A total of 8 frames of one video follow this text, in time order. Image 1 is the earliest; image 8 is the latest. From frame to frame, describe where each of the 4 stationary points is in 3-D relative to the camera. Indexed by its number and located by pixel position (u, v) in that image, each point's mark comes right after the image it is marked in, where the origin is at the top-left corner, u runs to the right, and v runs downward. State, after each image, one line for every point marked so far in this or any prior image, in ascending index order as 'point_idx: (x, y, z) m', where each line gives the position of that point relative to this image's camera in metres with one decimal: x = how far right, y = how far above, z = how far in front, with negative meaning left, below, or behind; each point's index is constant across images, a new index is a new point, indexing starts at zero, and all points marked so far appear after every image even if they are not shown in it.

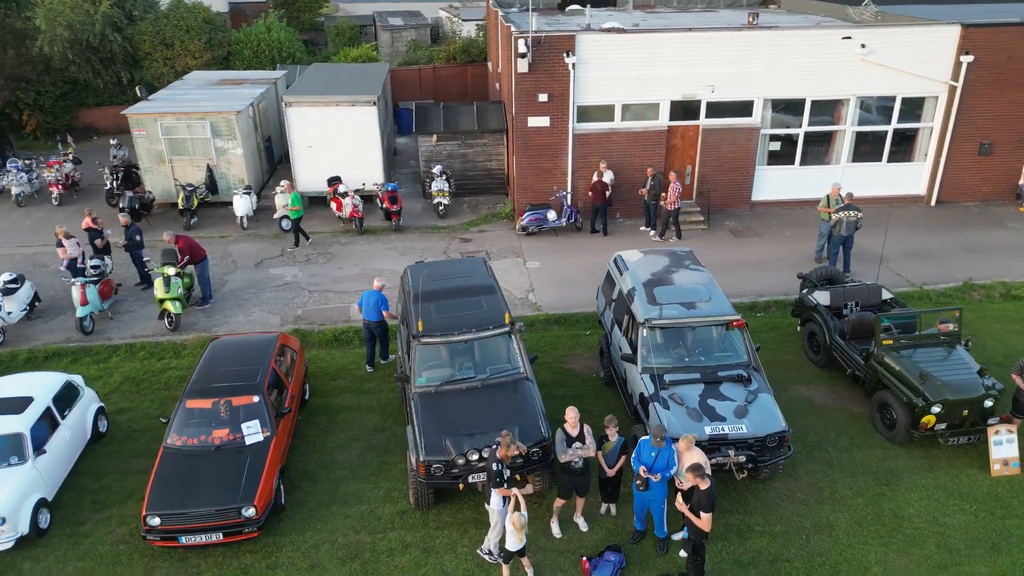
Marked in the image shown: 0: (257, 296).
0: (-4.9, -0.1, +14.0) m
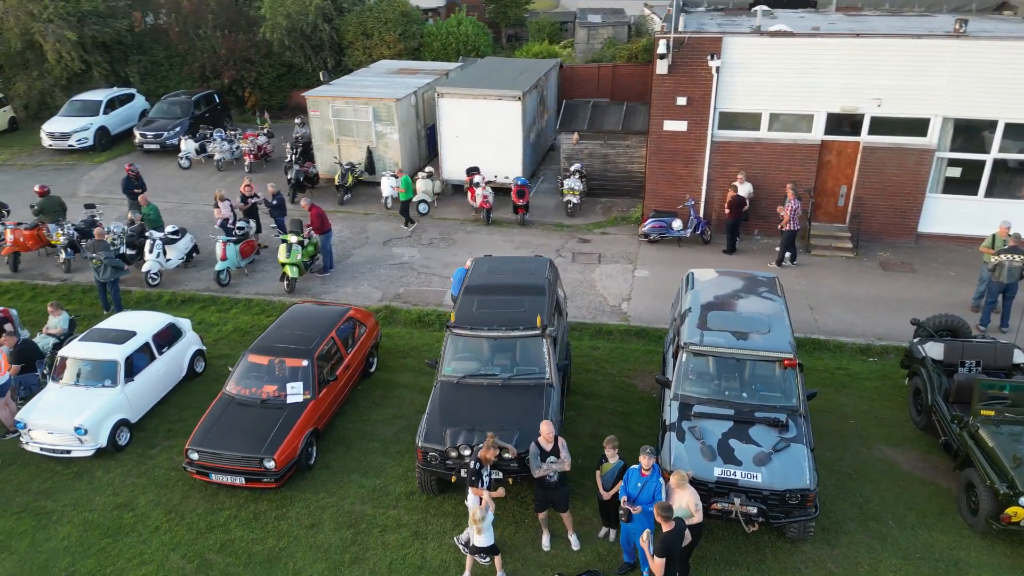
0: (-2.9, +0.4, +15.0) m
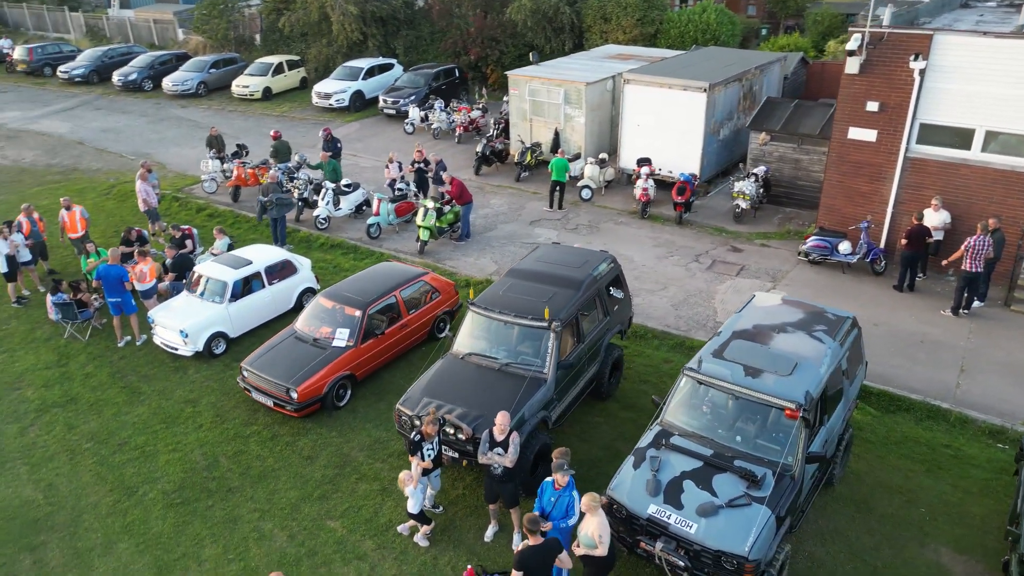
0: (-0.2, +0.9, +15.4) m
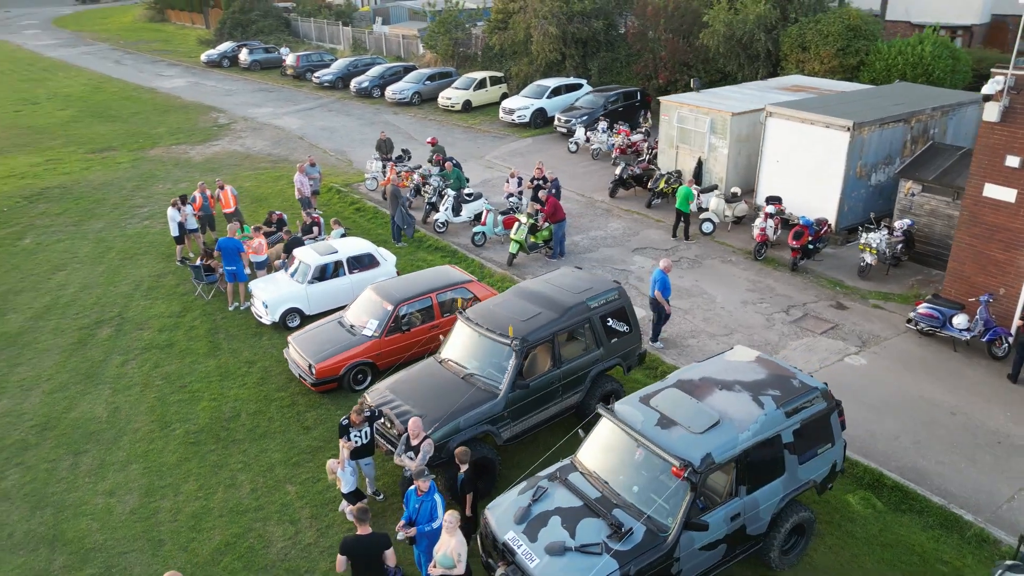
0: (+1.7, +0.4, +15.4) m
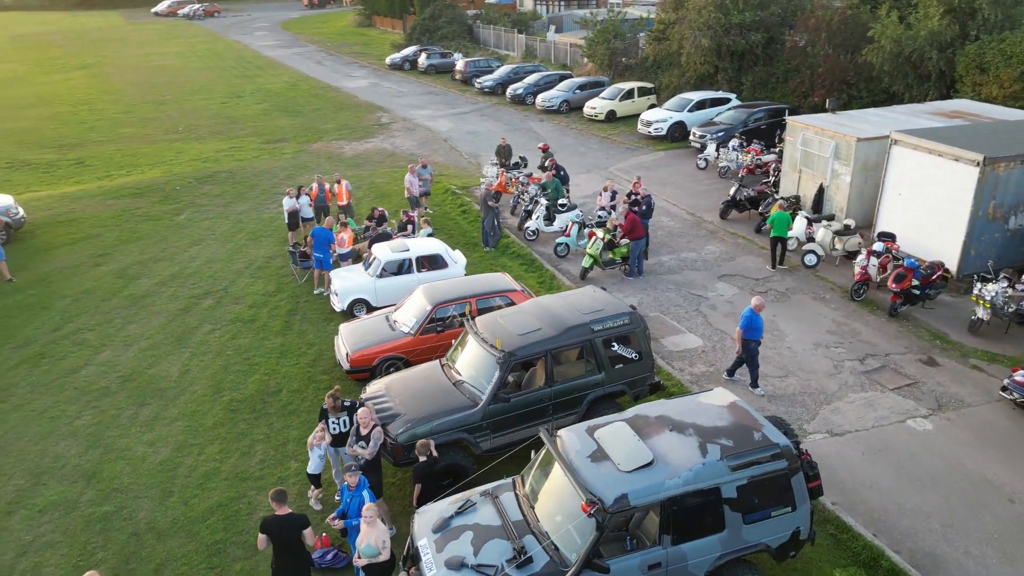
0: (+3.1, -0.1, +14.8) m
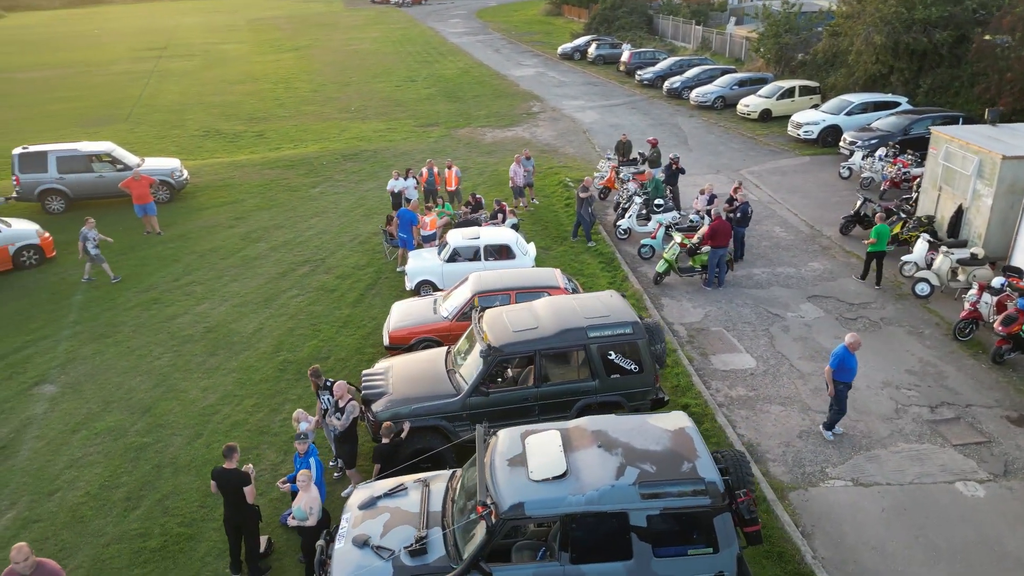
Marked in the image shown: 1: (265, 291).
0: (+4.4, -0.3, +13.9) m
1: (-5.1, -0.1, +15.3) m
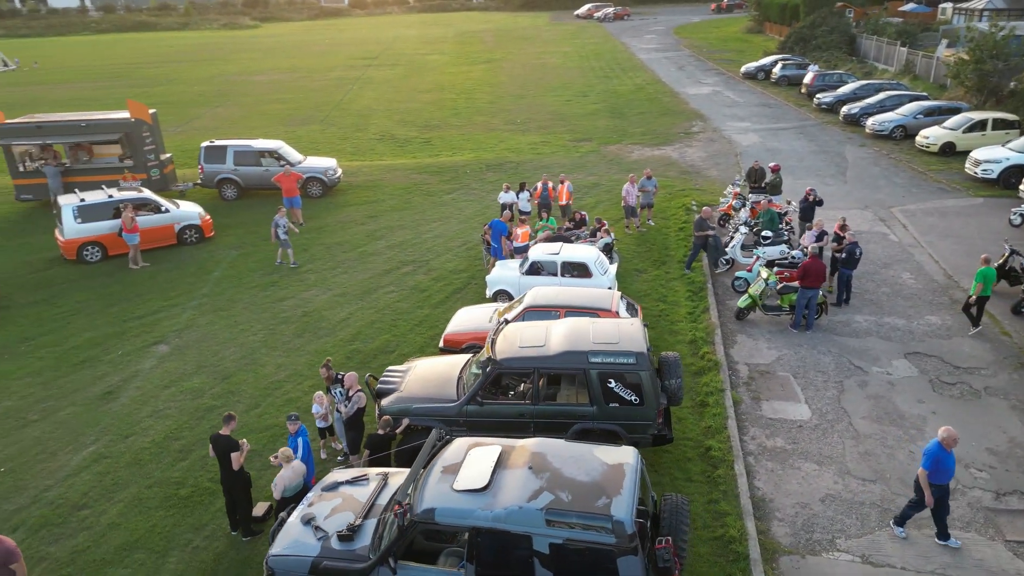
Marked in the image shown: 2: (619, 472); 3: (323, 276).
0: (+5.5, -1.1, +12.9) m
1: (-3.3, +0.1, +16.6) m
2: (+1.0, -1.7, +6.8) m
3: (-4.4, +0.3, +17.2) m
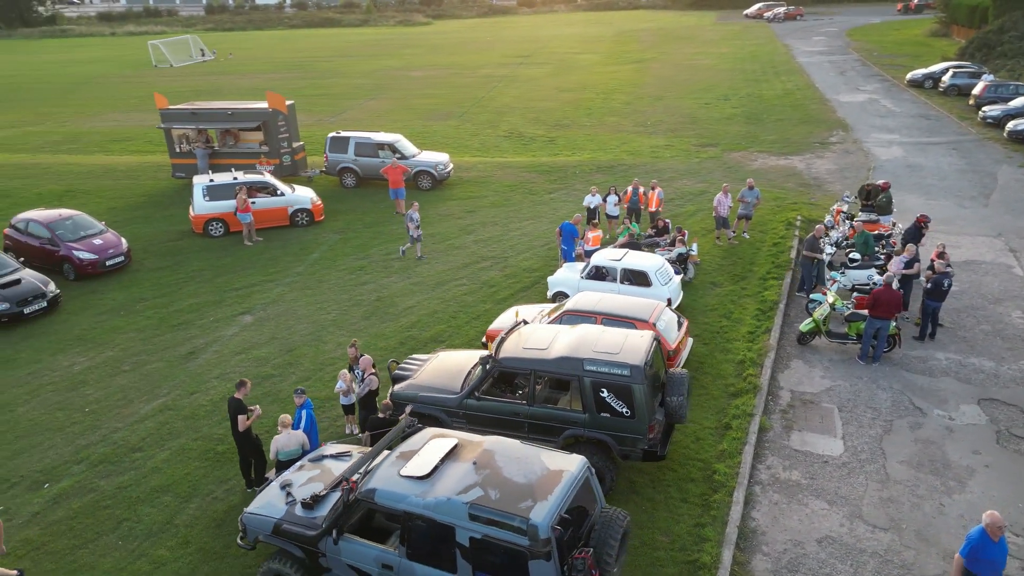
0: (+6.1, -1.6, +11.9) m
1: (-1.6, +0.3, +17.3) m
2: (+0.4, -1.8, +6.9) m
3: (-2.6, +0.6, +18.2) m
